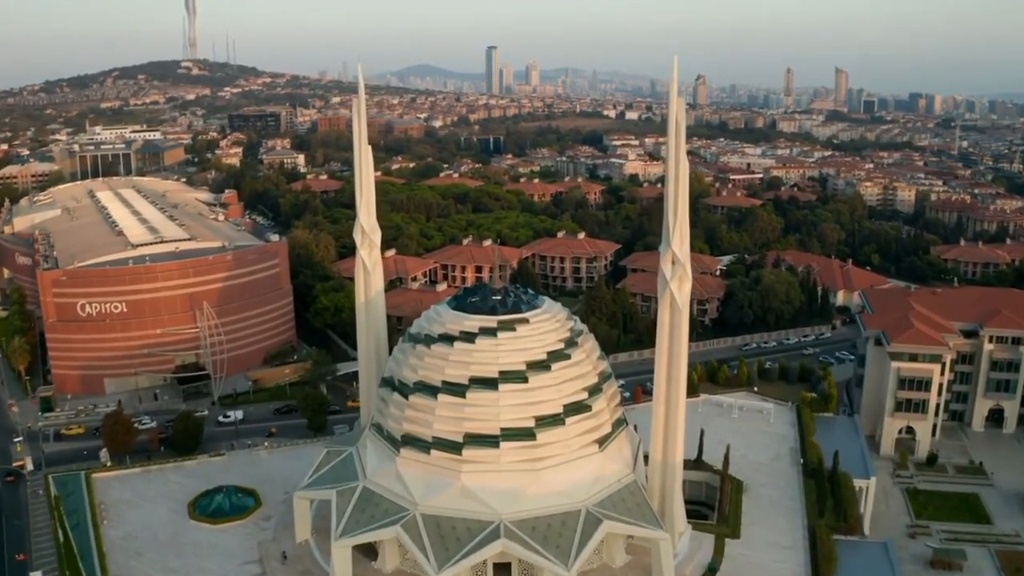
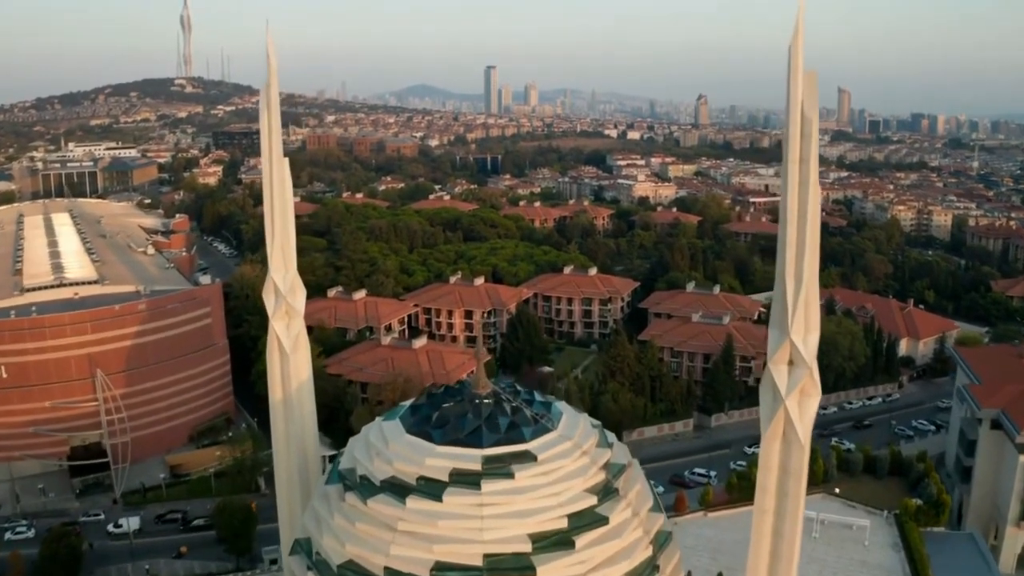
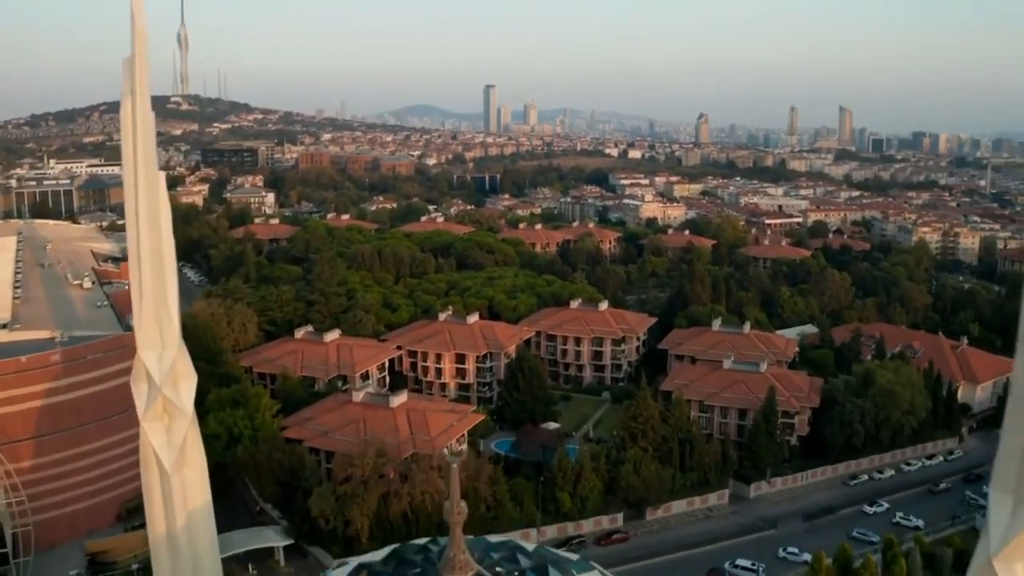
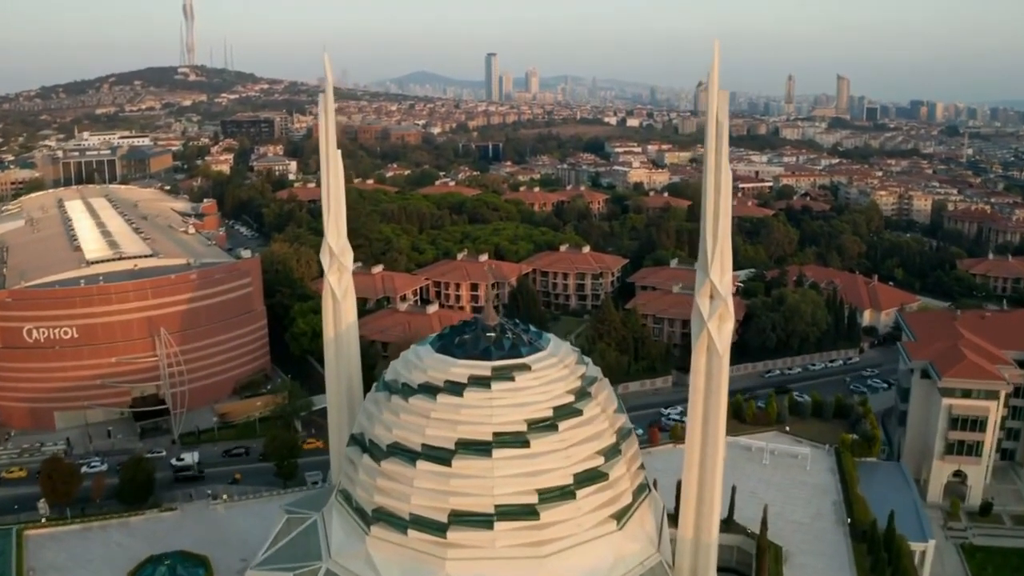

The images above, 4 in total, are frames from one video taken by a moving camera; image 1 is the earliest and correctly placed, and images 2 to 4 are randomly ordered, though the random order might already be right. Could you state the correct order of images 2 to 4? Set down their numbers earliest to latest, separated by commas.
4, 2, 3
